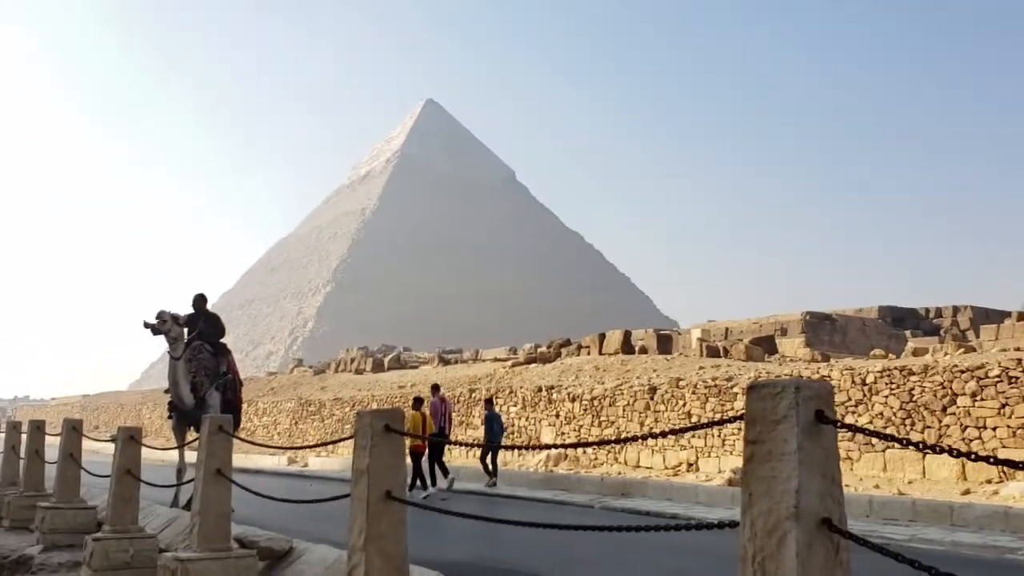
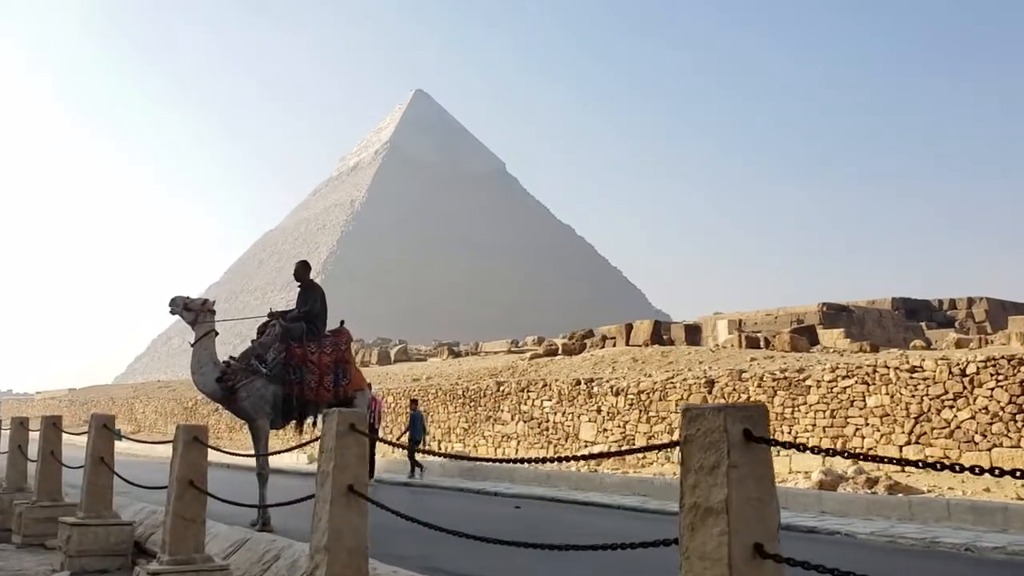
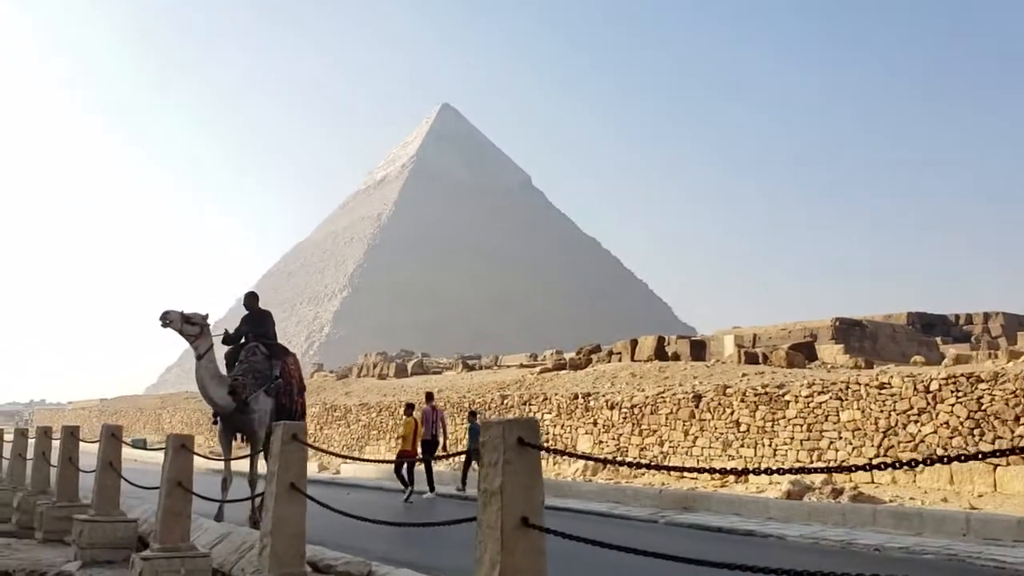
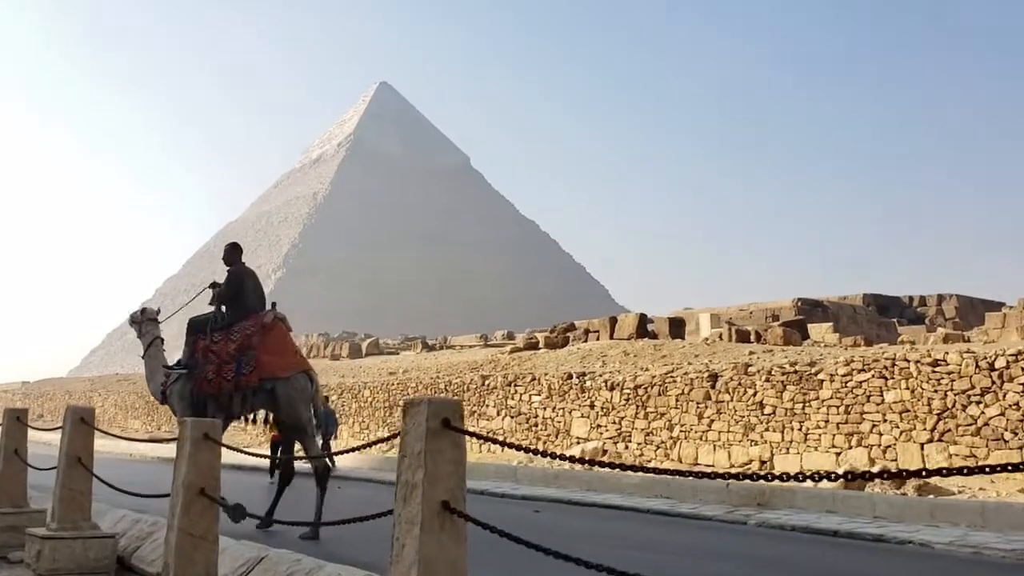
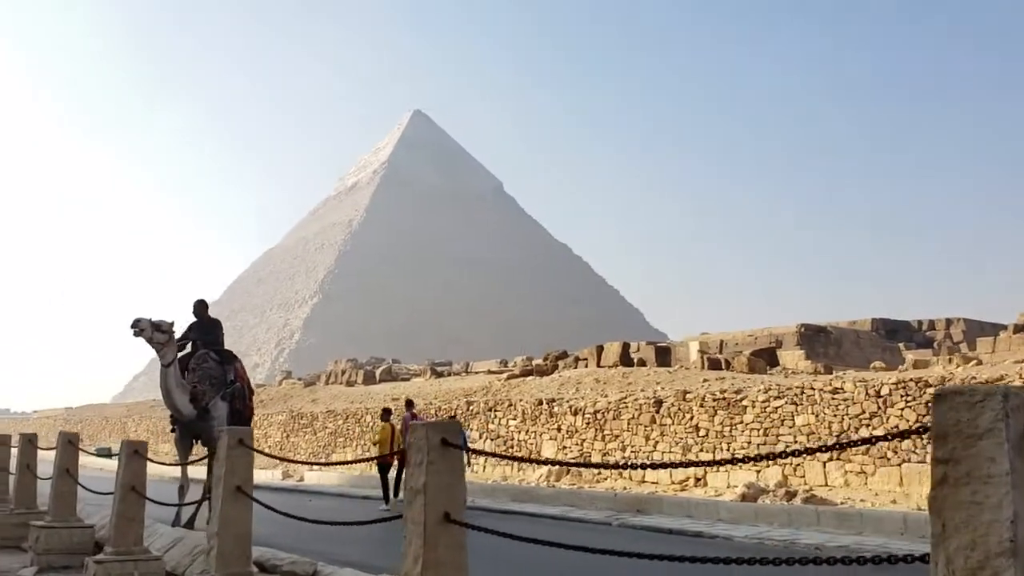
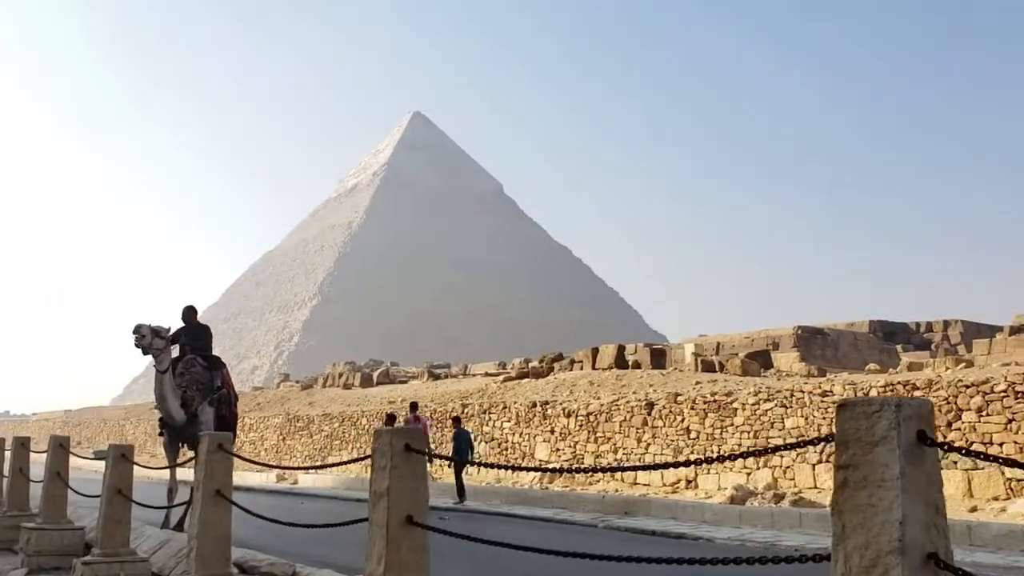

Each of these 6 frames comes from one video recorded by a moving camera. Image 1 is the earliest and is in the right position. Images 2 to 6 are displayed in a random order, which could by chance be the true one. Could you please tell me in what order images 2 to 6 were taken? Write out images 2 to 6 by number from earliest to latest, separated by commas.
6, 5, 3, 2, 4
